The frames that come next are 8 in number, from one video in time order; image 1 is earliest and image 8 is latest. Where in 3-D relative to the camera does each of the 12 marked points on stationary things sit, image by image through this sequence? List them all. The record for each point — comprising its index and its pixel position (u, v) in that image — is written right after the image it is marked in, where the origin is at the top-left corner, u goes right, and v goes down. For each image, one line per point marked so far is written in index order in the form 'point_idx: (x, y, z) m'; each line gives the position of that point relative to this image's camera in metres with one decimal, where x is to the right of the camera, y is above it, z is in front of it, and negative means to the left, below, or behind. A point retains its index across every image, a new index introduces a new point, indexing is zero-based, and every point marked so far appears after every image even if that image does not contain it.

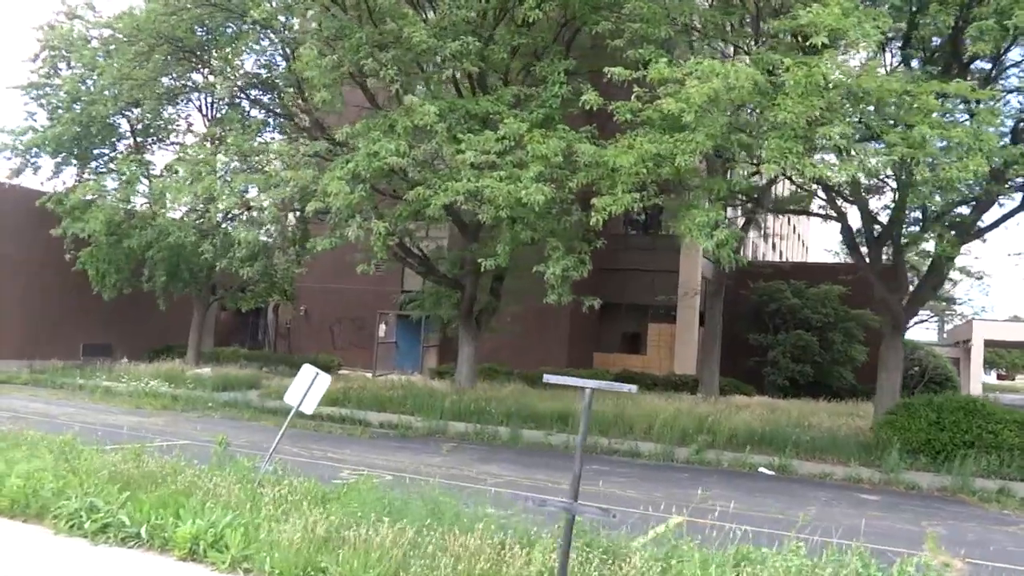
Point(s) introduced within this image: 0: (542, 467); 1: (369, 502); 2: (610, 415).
0: (+0.5, -2.8, +14.5) m
1: (-1.1, -1.7, +7.4) m
2: (+2.0, -2.6, +19.1) m
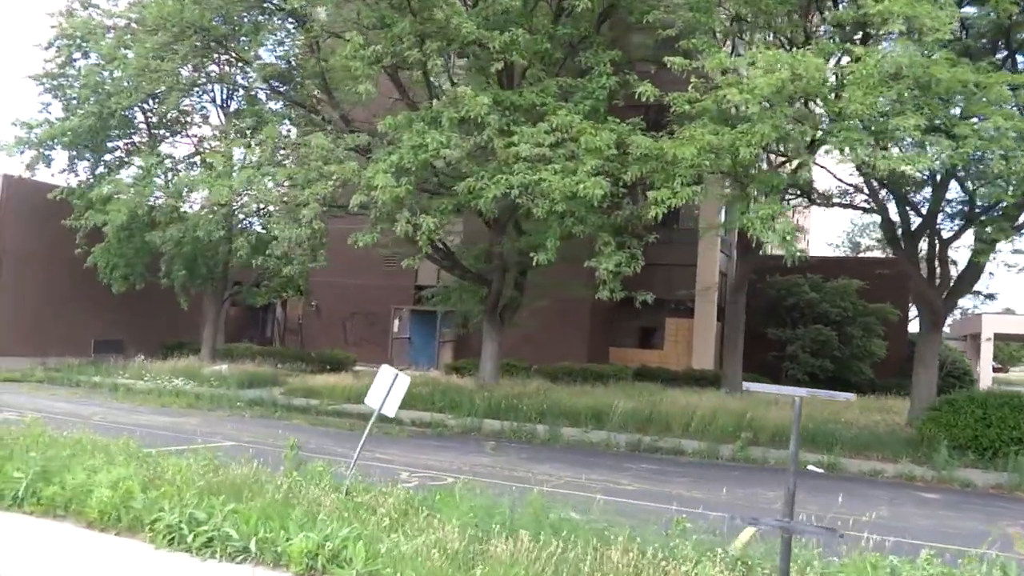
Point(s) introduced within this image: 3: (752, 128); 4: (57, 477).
0: (+1.2, -2.7, +14.2) m
1: (-0.2, -1.7, +7.0) m
2: (+2.7, -2.5, +18.9) m
3: (+3.3, +2.2, +13.0) m
4: (-3.7, -1.5, +7.6) m
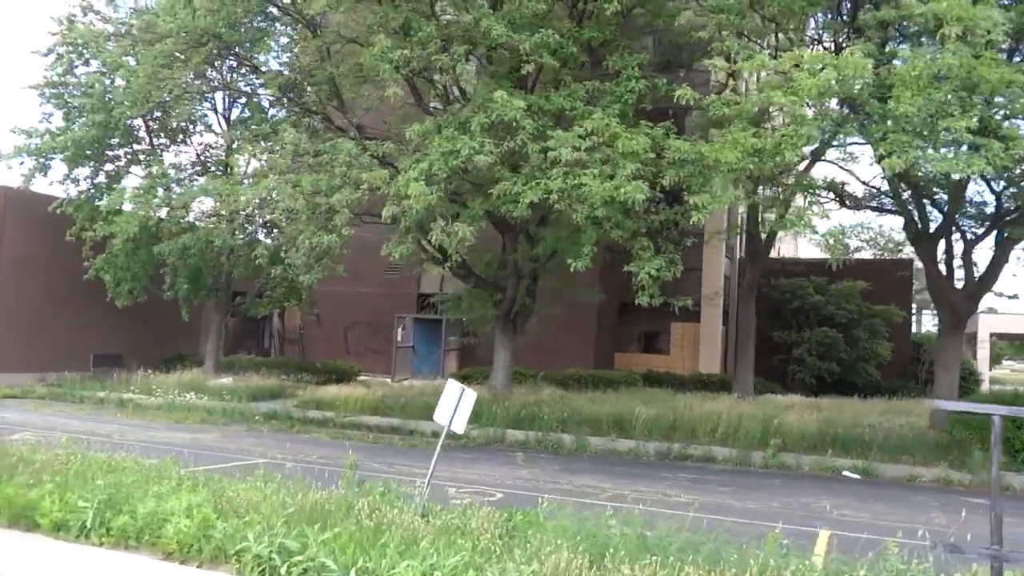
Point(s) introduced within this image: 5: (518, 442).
0: (+1.8, -2.8, +14.0) m
1: (+0.5, -1.8, +6.7) m
2: (+3.1, -2.6, +18.6) m
3: (+3.8, +2.1, +12.8) m
4: (-3.0, -1.7, +7.2) m
5: (+0.1, -2.9, +17.7) m
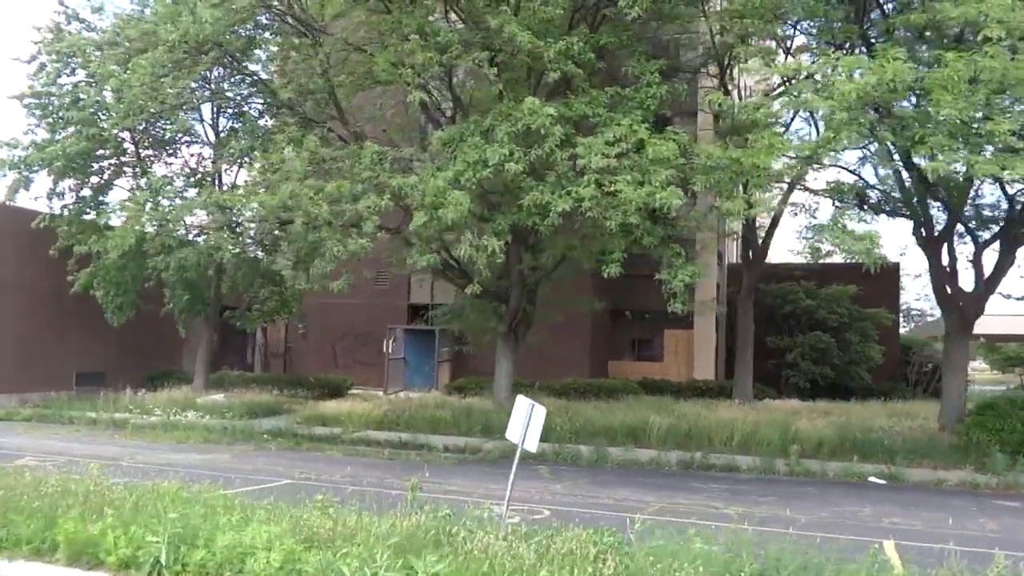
0: (+2.2, -2.9, +13.7) m
1: (+1.3, -1.8, +6.4) m
2: (+3.4, -2.7, +18.4) m
3: (+4.2, +2.0, +12.7) m
4: (-2.3, -1.8, +6.8) m
5: (+0.4, -3.1, +17.4) m
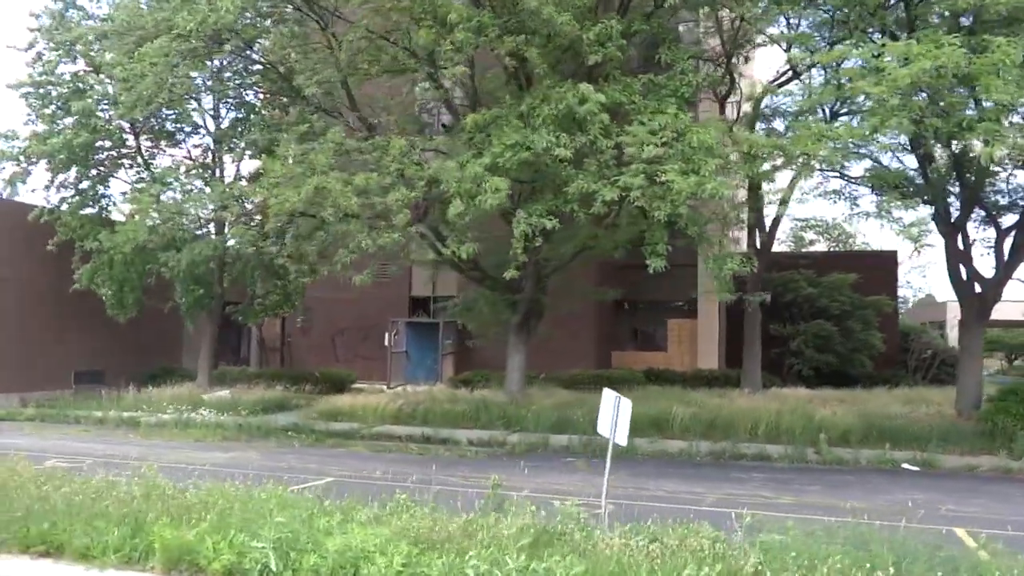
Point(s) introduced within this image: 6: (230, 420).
0: (+2.8, -2.8, +13.6) m
1: (+2.1, -1.7, +6.2) m
2: (+3.8, -2.5, +18.3) m
3: (+4.8, +2.2, +12.6) m
4: (-1.4, -1.7, +6.5) m
5: (+0.9, -2.9, +17.2) m
6: (-5.8, -2.7, +19.4) m
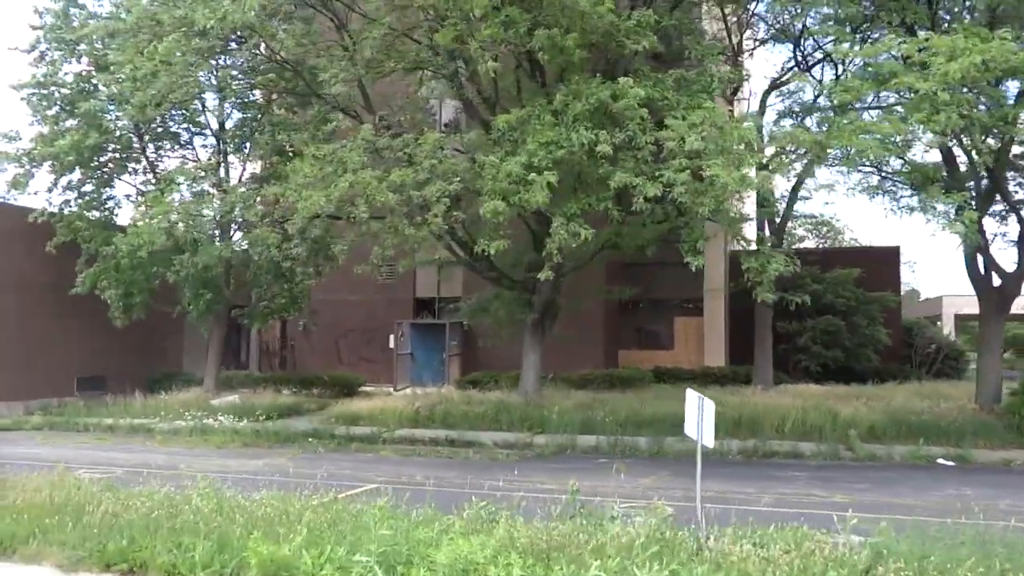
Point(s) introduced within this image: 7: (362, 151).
0: (+3.4, -2.7, +13.4) m
1: (+2.8, -1.7, +6.1) m
2: (+4.3, -2.5, +18.2) m
3: (+5.3, +2.3, +12.5) m
4: (-0.7, -1.8, +6.2) m
5: (+1.4, -2.9, +17.0) m
6: (-5.4, -2.8, +19.1) m
7: (-2.4, +2.2, +14.9) m
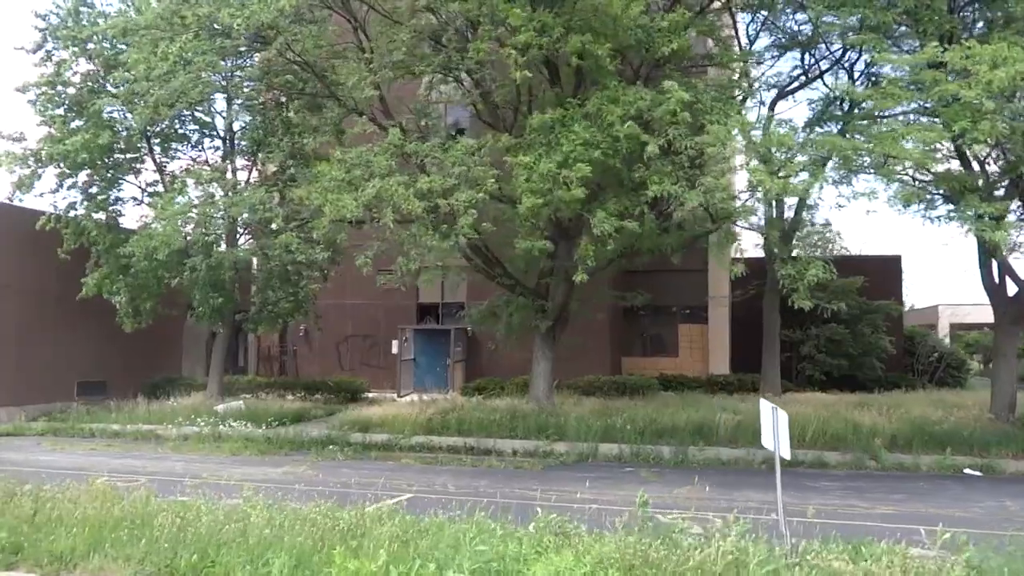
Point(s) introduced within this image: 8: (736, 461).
0: (+3.9, -2.8, +13.3) m
1: (+3.5, -1.8, +5.9) m
2: (+4.6, -2.6, +18.1) m
3: (+5.8, +2.1, +12.4) m
4: (-0.1, -1.8, +6.0) m
5: (+1.8, -3.0, +16.8) m
6: (-5.0, -2.9, +18.7) m
7: (-1.9, +2.1, +14.7) m
8: (+3.9, -3.0, +16.3) m
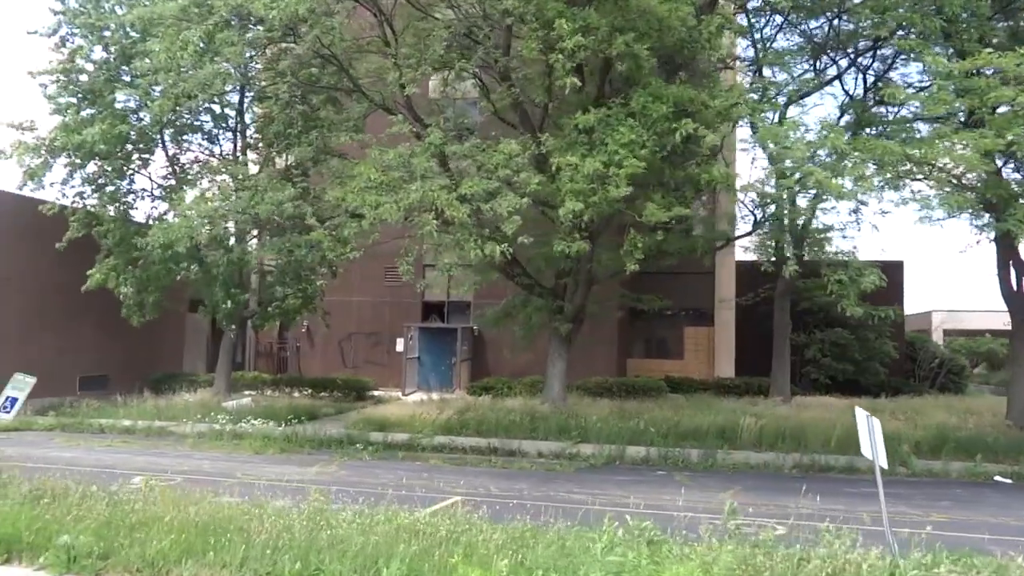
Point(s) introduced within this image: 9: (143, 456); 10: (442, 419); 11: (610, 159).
0: (+4.5, -2.9, +13.2) m
1: (+4.2, -1.9, +5.9) m
2: (+5.1, -2.7, +18.0) m
3: (+6.5, +2.0, +12.4) m
4: (+0.7, -1.8, +5.9) m
5: (+2.3, -3.0, +16.7) m
6: (-4.6, -2.8, +18.4) m
7: (-1.3, +2.1, +14.4) m
8: (+4.4, -3.0, +16.2) m
9: (-6.2, -2.8, +15.6) m
10: (-1.5, -2.7, +19.8) m
11: (+1.4, +1.7, +12.9) m
